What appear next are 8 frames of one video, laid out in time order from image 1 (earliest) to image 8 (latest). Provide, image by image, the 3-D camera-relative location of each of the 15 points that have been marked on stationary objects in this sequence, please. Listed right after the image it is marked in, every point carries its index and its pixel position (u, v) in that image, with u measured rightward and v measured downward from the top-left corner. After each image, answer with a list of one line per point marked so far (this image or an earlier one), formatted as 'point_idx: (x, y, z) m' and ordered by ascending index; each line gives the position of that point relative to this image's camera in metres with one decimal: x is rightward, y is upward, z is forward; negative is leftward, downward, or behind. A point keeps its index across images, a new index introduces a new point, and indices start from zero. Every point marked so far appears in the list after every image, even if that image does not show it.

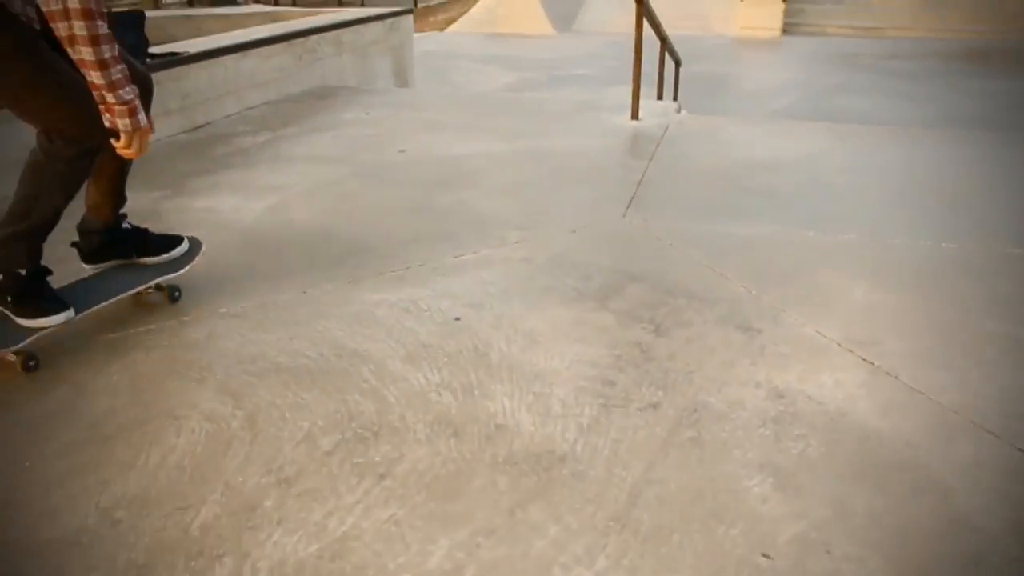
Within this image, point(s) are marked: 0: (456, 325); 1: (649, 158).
0: (-0.1, -0.1, +2.2) m
1: (+0.5, +0.5, +3.7) m
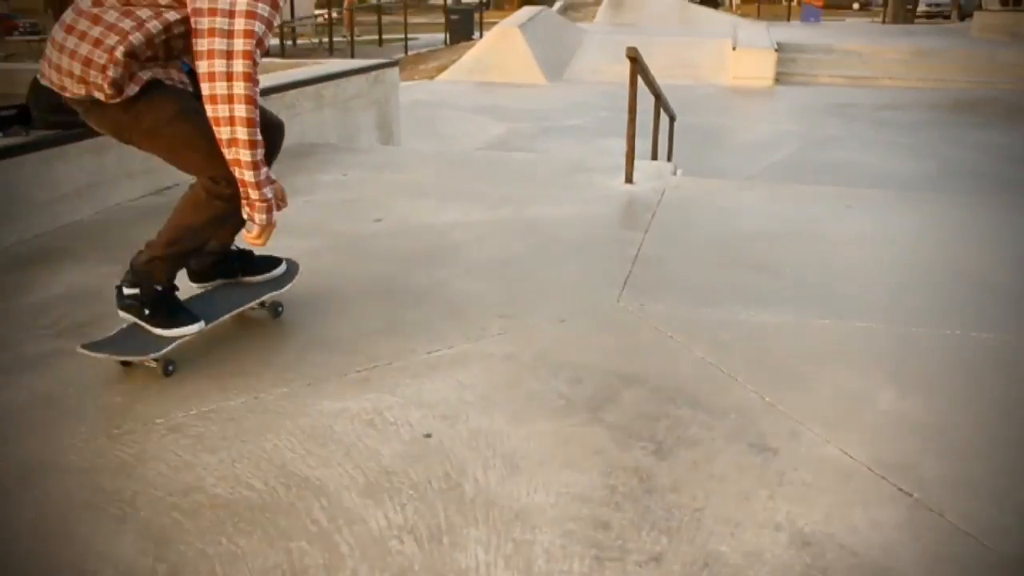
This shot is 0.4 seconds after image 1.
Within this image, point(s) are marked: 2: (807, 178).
0: (-0.2, -0.3, +1.9) m
1: (+0.5, +0.2, +3.4) m
2: (+2.3, +0.9, +7.6) m
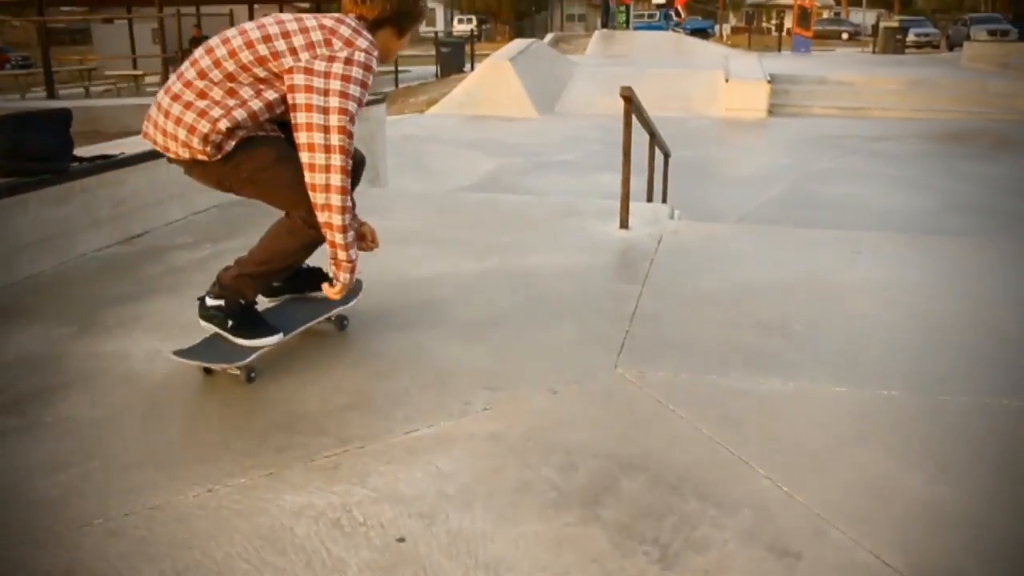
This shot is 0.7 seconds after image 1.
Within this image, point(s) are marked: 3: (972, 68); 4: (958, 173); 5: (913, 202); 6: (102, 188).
0: (-0.2, -0.4, +1.6) m
1: (+0.4, 0.0, +3.2) m
2: (+2.2, +0.6, +7.4) m
3: (+9.2, +4.4, +19.8) m
4: (+4.4, +1.1, +9.6) m
5: (+3.2, +0.7, +7.9) m
6: (-1.6, +0.4, +3.8) m
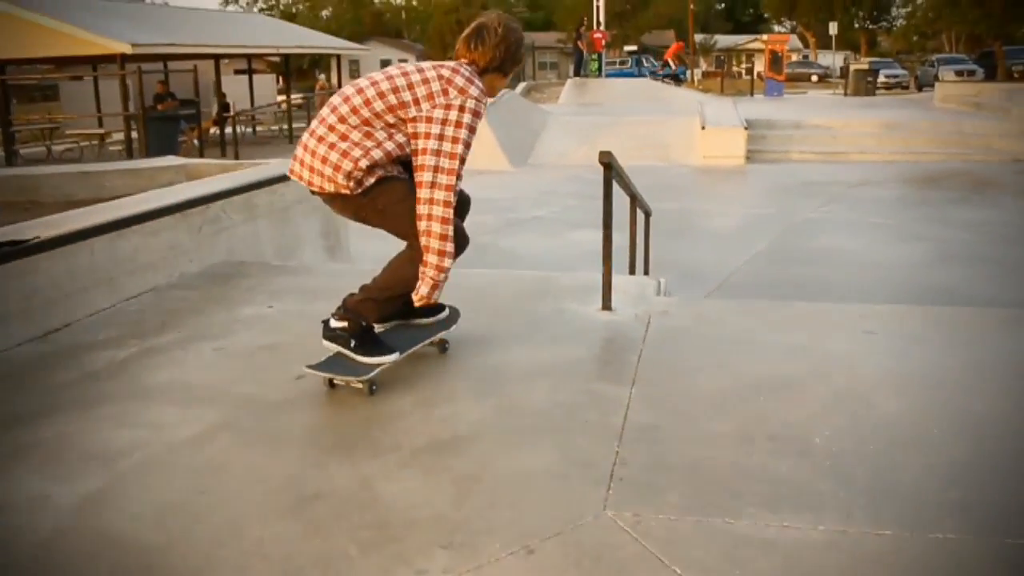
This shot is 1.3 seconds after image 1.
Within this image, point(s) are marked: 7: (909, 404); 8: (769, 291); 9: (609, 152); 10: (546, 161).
0: (-0.2, -0.7, +1.2) m
1: (+0.3, -0.3, +2.7) m
2: (+2.0, +0.1, +7.0) m
3: (+8.7, +3.6, +19.7) m
4: (+4.1, +0.6, +9.3) m
5: (+3.0, +0.3, +7.5) m
6: (-1.7, 0.0, +3.3) m
7: (+1.0, -0.3, +2.6) m
8: (+1.7, 0.0, +6.3) m
9: (+0.3, +0.4, +3.2) m
10: (+0.5, +1.8, +14.0) m
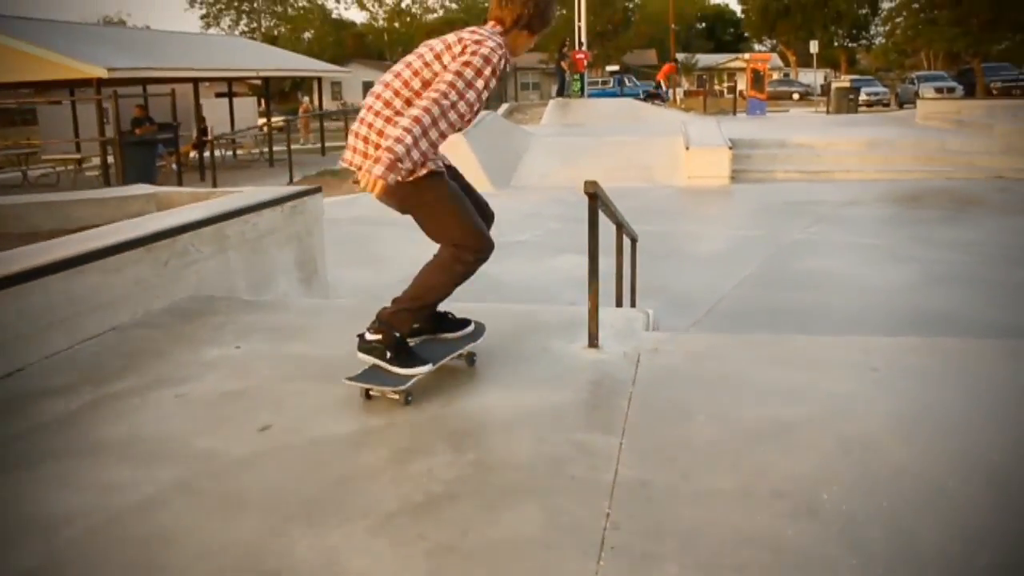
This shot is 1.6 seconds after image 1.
0: (-0.3, -0.7, +1.0) m
1: (+0.3, -0.4, +2.6) m
2: (+1.9, 0.0, +6.8) m
3: (+8.3, +3.3, +19.7) m
4: (+4.0, +0.5, +9.2) m
5: (+2.9, +0.1, +7.4) m
6: (-1.8, -0.1, +3.1) m
7: (+1.0, -0.4, +2.4) m
8: (+1.6, -0.2, +6.1) m
9: (+0.3, +0.3, +3.1) m
10: (+0.2, +1.5, +13.9) m
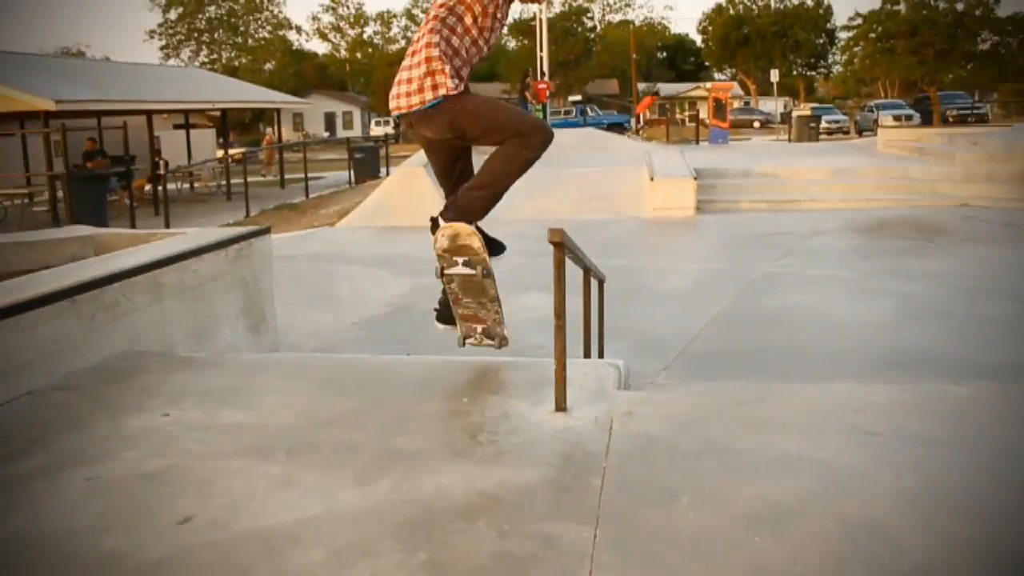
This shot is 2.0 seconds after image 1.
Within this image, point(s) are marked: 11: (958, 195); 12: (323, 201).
0: (-0.3, -0.9, +0.6) m
1: (+0.2, -0.5, +2.2) m
2: (+1.6, -0.3, +6.6) m
3: (+7.6, +2.7, +19.7) m
4: (+3.6, +0.2, +9.0) m
5: (+2.6, -0.2, +7.2) m
6: (-1.9, -0.3, +2.7) m
7: (+0.9, -0.5, +2.1) m
8: (+1.3, -0.4, +5.9) m
9: (+0.1, +0.2, +2.8) m
10: (-0.3, +1.0, +13.6) m
11: (+6.8, +1.4, +15.0) m
12: (-3.3, +1.6, +17.2) m
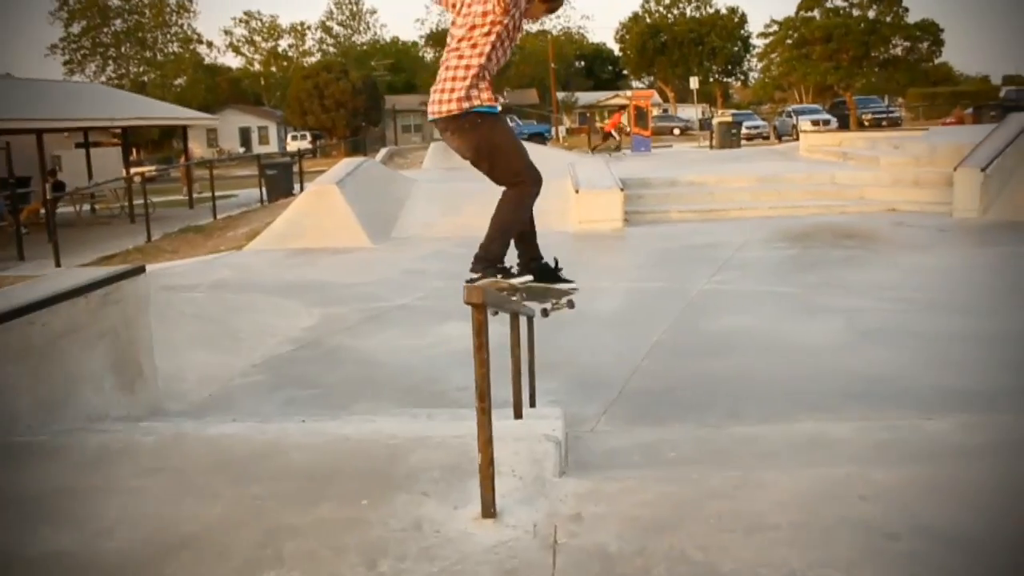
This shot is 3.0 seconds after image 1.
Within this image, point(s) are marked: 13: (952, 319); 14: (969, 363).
0: (-0.3, -1.0, -0.1) m
1: (0.0, -0.7, +1.5) m
2: (+1.2, -0.5, +6.0) m
3: (+6.0, +2.6, +19.6) m
4: (+2.9, 0.0, +8.6) m
5: (+2.1, -0.3, +6.7) m
6: (-2.0, -0.5, +1.9) m
7: (+0.8, -0.7, +1.4) m
8: (+0.9, -0.6, +5.3) m
9: (-0.1, 0.0, +2.1) m
10: (-1.3, +0.7, +12.9) m
11: (+5.6, +1.3, +14.8) m
12: (-4.6, +1.1, +16.2) m
13: (+3.2, -0.2, +7.1) m
14: (+2.7, -0.4, +5.9) m
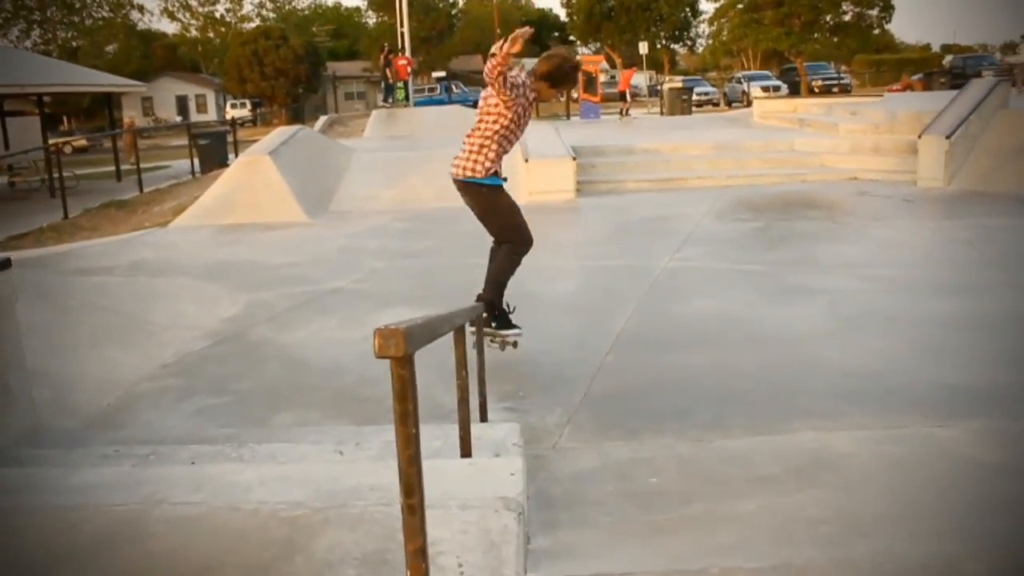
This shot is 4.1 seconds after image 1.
0: (-0.3, -1.1, -0.8) m
1: (0.0, -0.7, +0.8) m
2: (+0.9, -0.4, +5.3) m
3: (+4.9, +3.1, +19.0) m
4: (+2.5, +0.2, +8.0) m
5: (+1.8, -0.2, +6.0) m
6: (-2.1, -0.6, +1.0) m
7: (+0.7, -0.7, +0.8) m
8: (+0.7, -0.5, +4.6) m
9: (-0.1, 0.0, +1.3) m
10: (-2.0, +1.0, +12.0) m
11: (+4.8, +1.7, +14.2) m
12: (-5.4, +1.5, +15.1) m
13: (+2.8, -0.1, +6.5) m
14: (+2.5, -0.3, +5.3) m
